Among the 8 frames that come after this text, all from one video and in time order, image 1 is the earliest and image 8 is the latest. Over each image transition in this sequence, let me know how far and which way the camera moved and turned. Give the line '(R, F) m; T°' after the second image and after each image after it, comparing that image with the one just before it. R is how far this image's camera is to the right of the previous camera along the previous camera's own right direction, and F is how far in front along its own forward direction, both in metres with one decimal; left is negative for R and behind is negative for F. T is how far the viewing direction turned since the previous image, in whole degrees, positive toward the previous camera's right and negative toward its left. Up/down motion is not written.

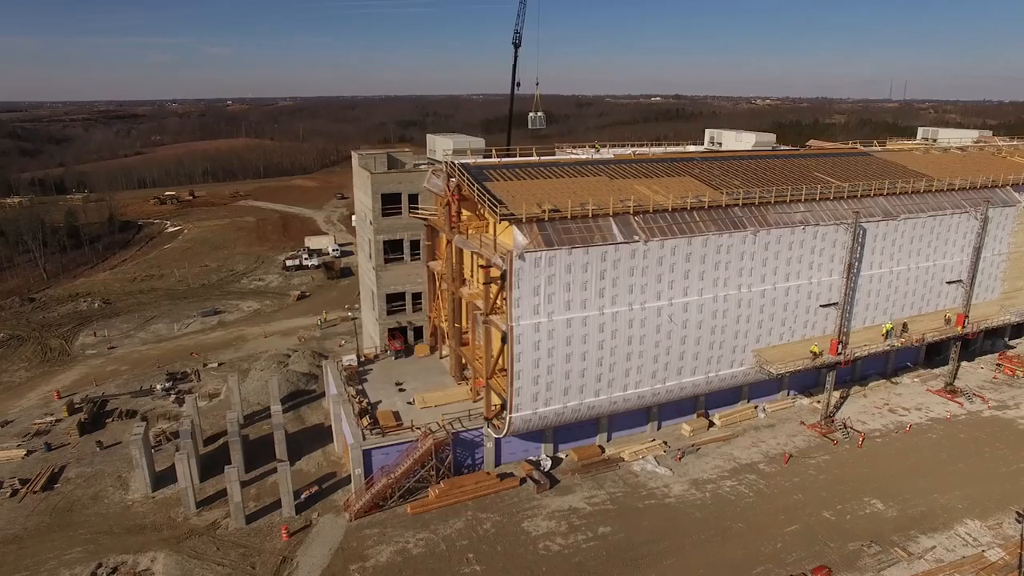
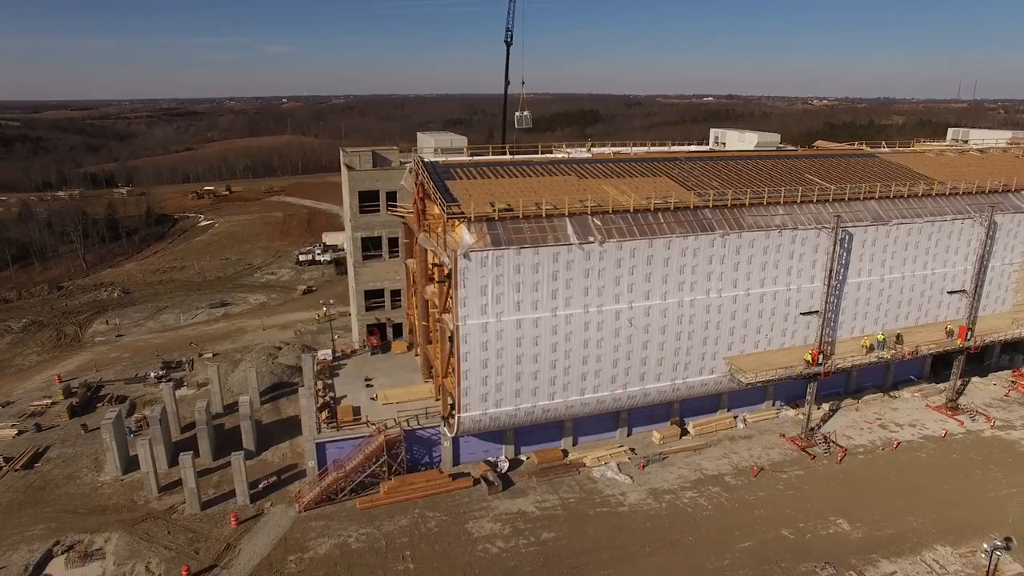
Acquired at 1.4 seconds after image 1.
(+4.6, +0.4) m; -4°
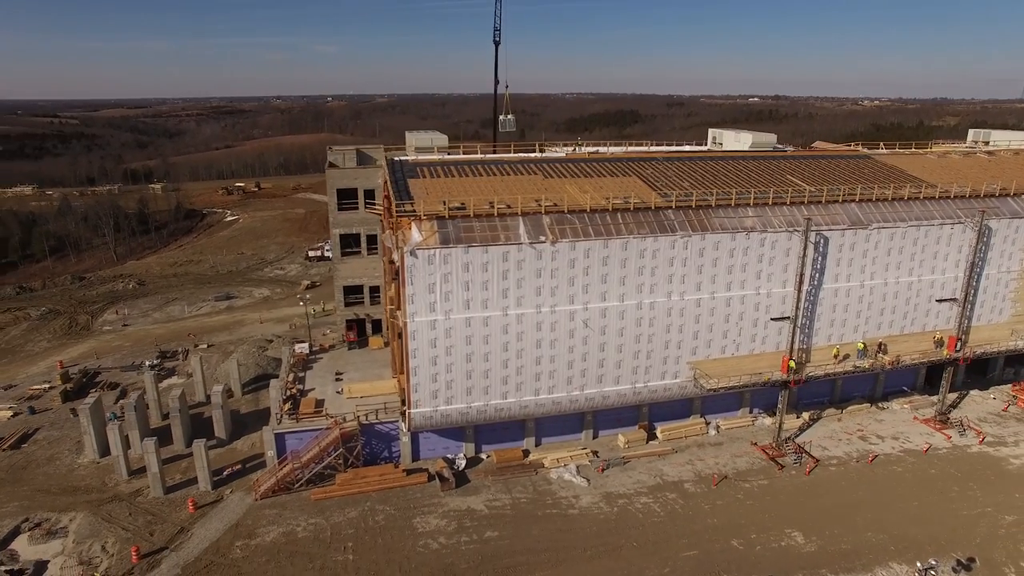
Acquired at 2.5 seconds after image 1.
(+4.2, +0.1) m; -4°
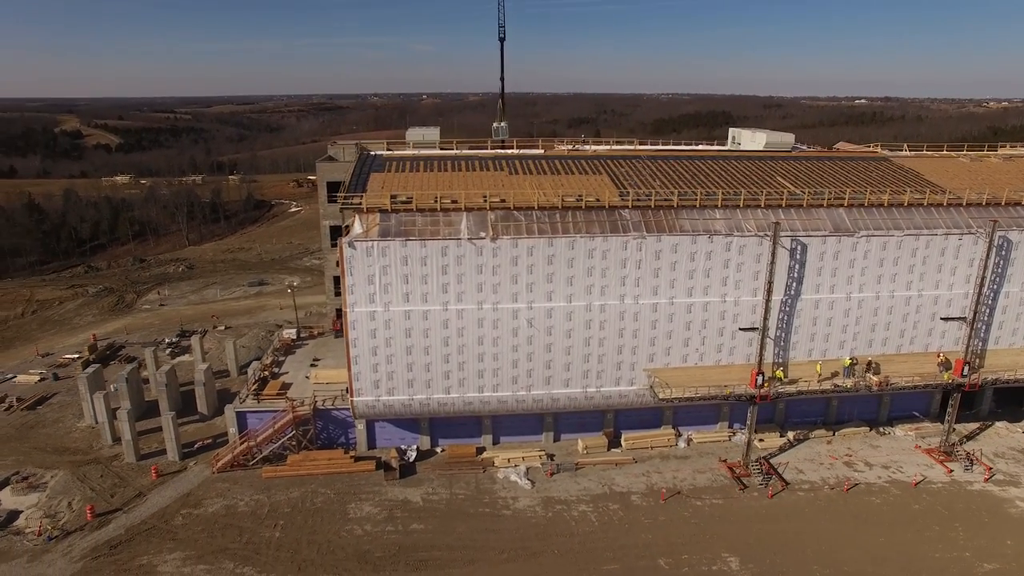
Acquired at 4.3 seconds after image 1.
(+6.9, +0.7) m; -8°
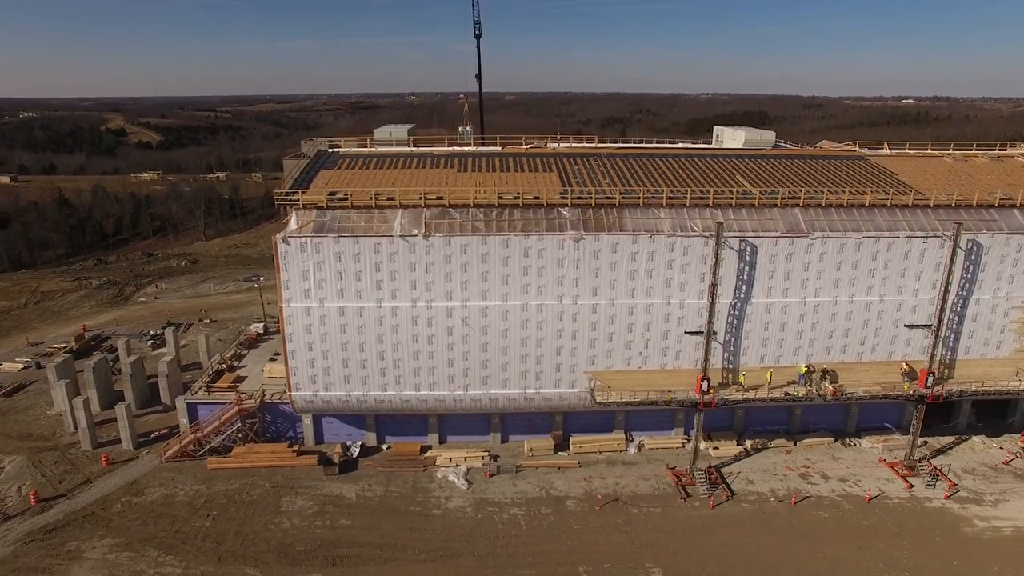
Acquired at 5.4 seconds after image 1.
(+4.8, +0.5) m; -3°
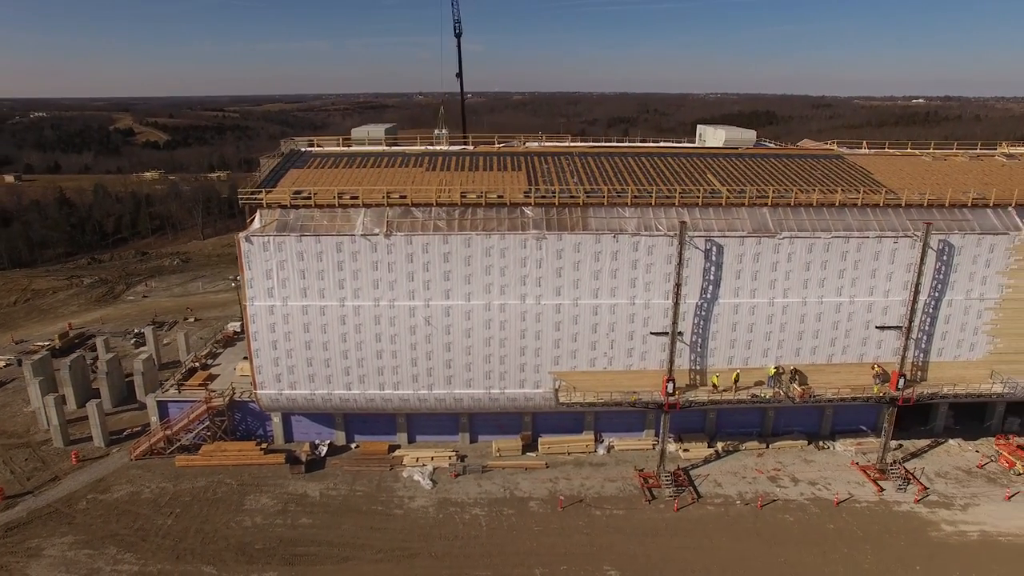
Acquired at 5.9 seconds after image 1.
(+2.2, +0.2) m; -1°
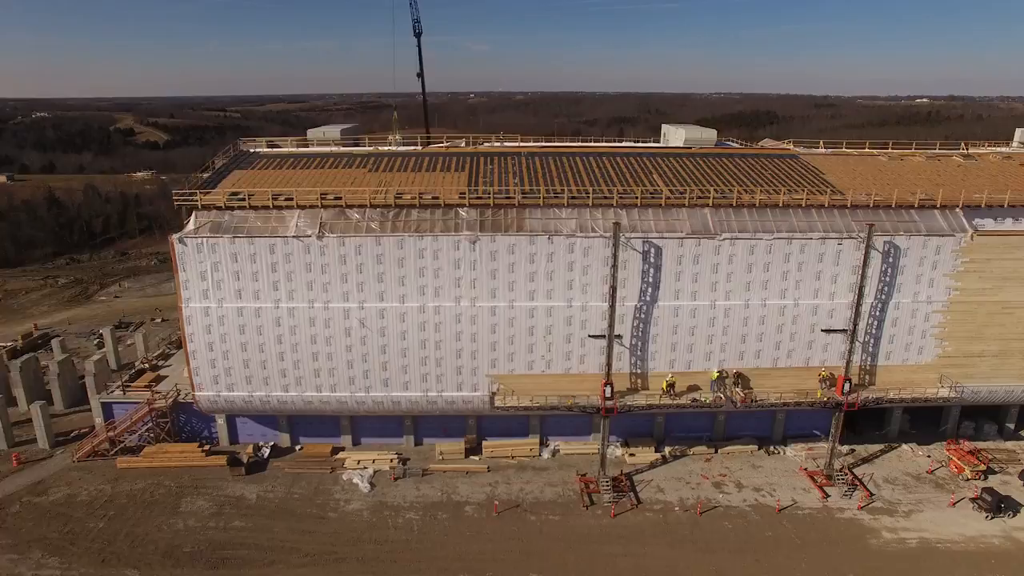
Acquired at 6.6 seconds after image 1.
(+3.3, +0.4) m; 0°
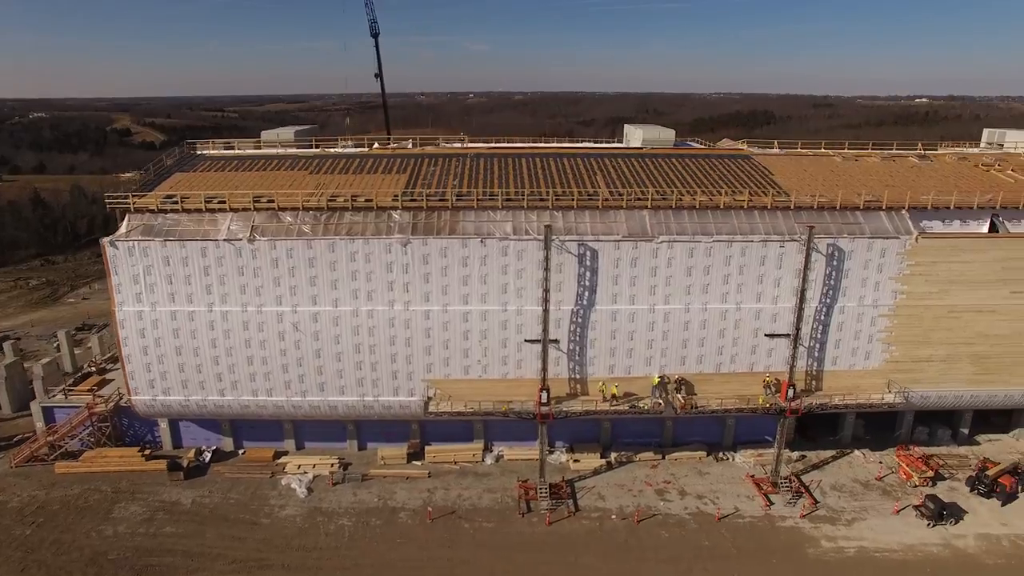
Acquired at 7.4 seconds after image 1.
(+3.1, +0.5) m; 0°
